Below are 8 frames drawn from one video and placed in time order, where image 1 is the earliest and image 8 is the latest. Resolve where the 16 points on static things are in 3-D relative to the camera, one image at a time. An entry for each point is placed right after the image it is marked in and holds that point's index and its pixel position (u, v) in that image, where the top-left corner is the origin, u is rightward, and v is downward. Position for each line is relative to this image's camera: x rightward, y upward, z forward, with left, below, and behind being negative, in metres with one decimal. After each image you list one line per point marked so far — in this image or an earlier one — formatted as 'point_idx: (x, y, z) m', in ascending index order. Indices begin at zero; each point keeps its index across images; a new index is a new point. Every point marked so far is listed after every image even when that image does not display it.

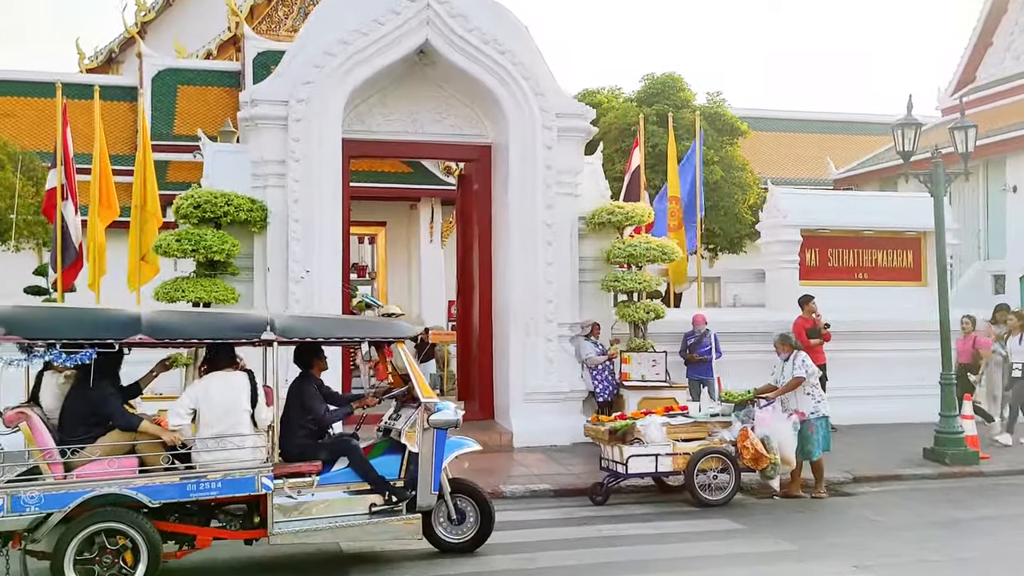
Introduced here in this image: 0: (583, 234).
0: (+0.8, +0.6, +11.4) m
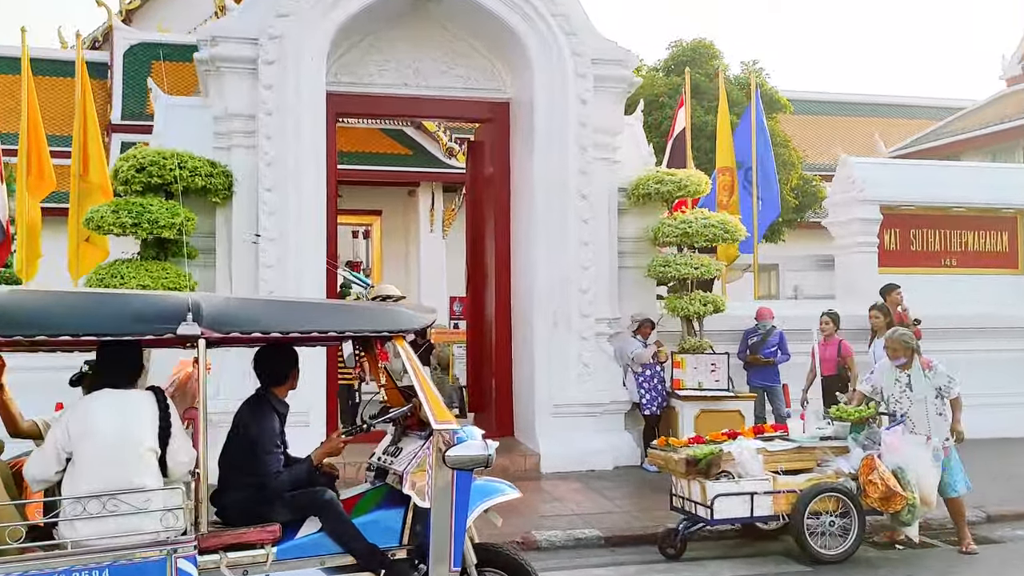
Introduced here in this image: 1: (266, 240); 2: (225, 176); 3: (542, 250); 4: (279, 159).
0: (+1.0, +0.7, +9.3) m
1: (-1.8, +0.4, +8.0) m
2: (-2.2, +0.8, +8.1) m
3: (+0.3, +0.3, +8.8) m
4: (-1.8, +1.0, +8.1) m
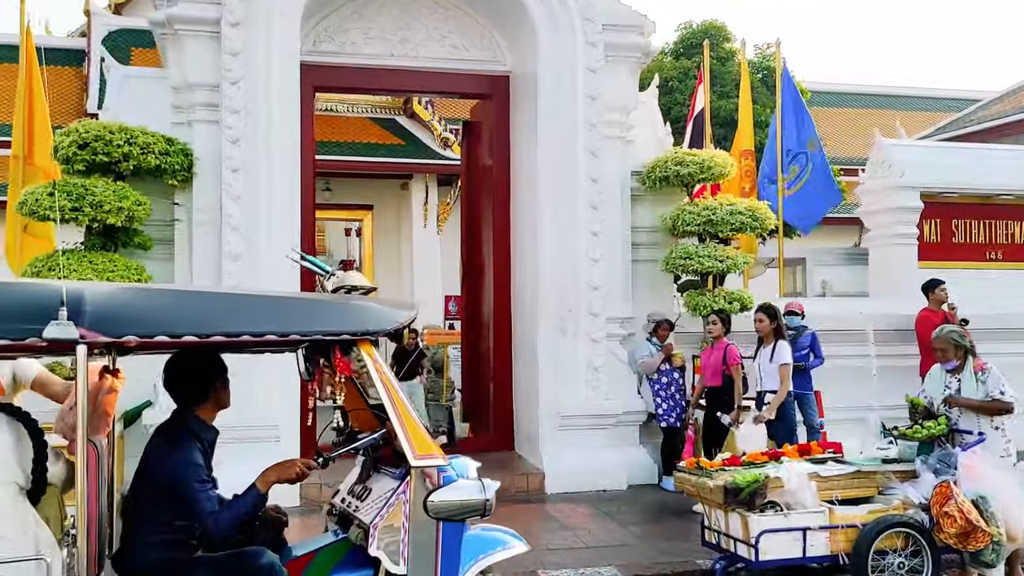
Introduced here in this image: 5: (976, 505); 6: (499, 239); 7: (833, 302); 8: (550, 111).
0: (+1.0, +0.7, +8.3) m
1: (-1.8, +0.4, +7.0) m
2: (-2.2, +0.9, +7.0) m
3: (+0.3, +0.3, +7.7) m
4: (-1.7, +1.0, +7.0) m
5: (+2.2, -1.0, +5.0) m
6: (-0.1, +0.4, +8.5) m
7: (+2.8, -0.1, +9.2) m
8: (+0.3, +1.3, +7.8) m
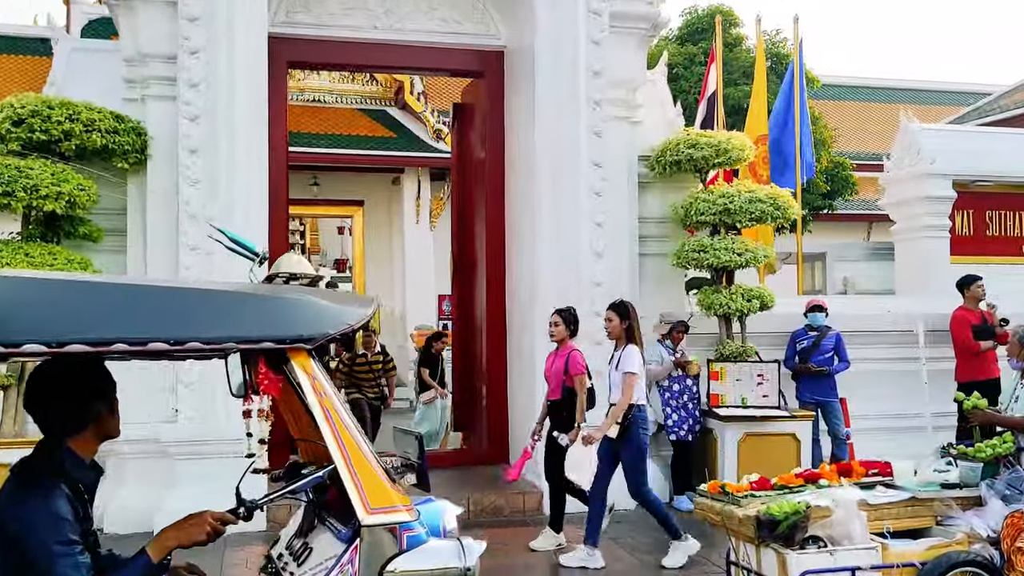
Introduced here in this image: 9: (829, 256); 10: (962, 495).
0: (+0.9, +0.7, +7.5) m
1: (-1.9, +0.4, +6.2) m
2: (-2.2, +0.9, +6.2) m
3: (+0.2, +0.4, +6.9) m
4: (-1.8, +1.0, +6.2) m
5: (+2.1, -1.0, +4.2) m
6: (-0.1, +0.4, +7.7) m
7: (+2.7, -0.1, +8.4) m
8: (+0.2, +1.3, +7.0) m
9: (+4.5, +0.5, +15.2) m
10: (+1.9, -0.9, +4.5) m
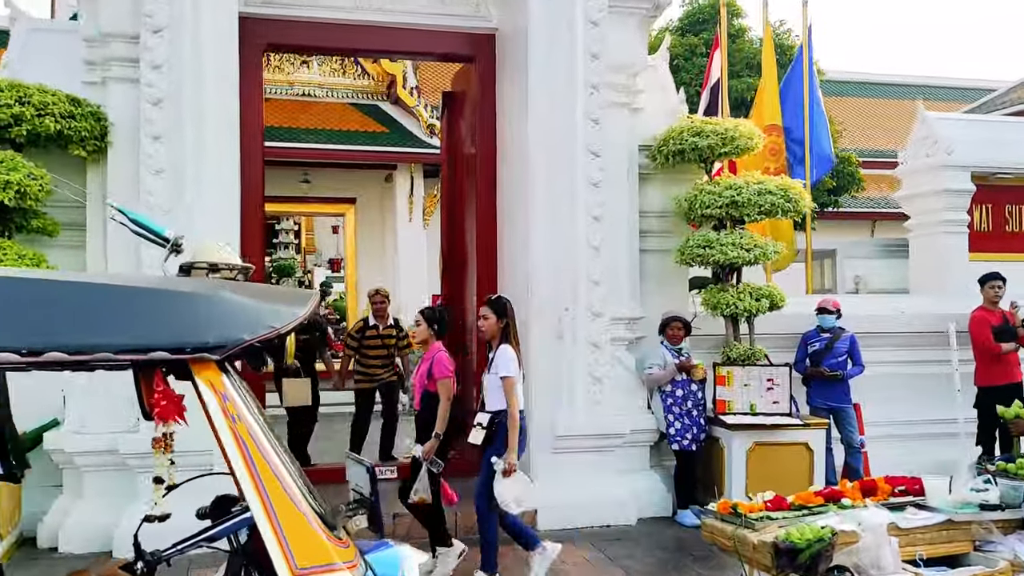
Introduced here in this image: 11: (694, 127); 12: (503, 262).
0: (+0.9, +0.7, +7.0) m
1: (-1.9, +0.4, +5.7) m
2: (-2.2, +0.9, +5.8) m
3: (+0.2, +0.4, +6.5) m
4: (-1.8, +1.0, +5.8) m
5: (+2.1, -1.0, +3.7) m
6: (-0.2, +0.4, +7.2) m
7: (+2.7, -0.1, +7.9) m
8: (+0.2, +1.3, +6.5) m
9: (+4.5, +0.5, +14.7) m
10: (+1.8, -0.8, +4.0) m
11: (+1.1, +1.0, +6.6) m
12: (-0.1, +0.2, +7.1) m
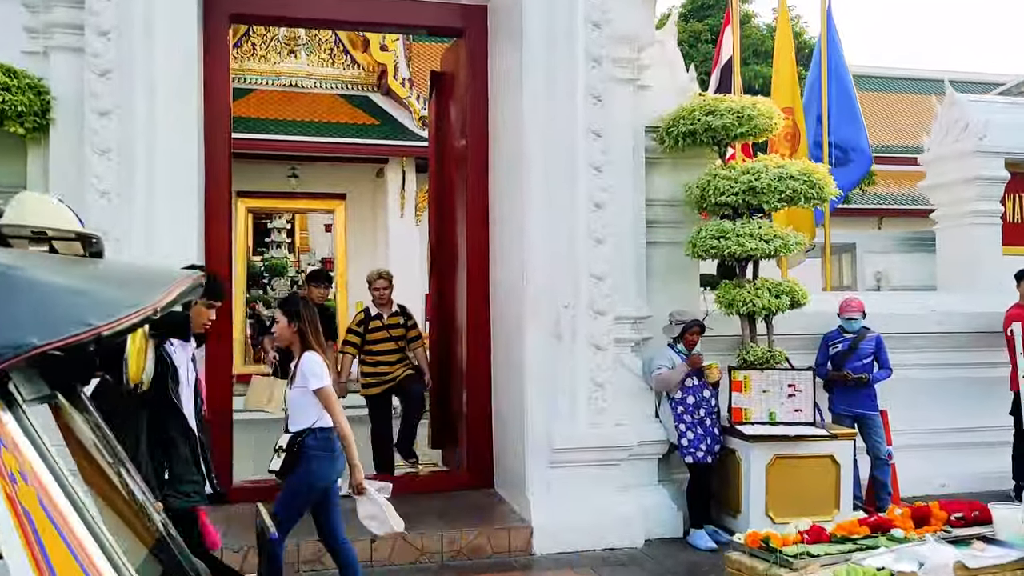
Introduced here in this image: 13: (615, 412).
0: (+0.8, +0.8, +6.4) m
1: (-1.9, +0.4, +5.0) m
2: (-2.3, +0.9, +5.1) m
3: (+0.1, +0.4, +5.8) m
4: (-1.9, +1.1, +5.1) m
5: (+2.1, -1.0, +3.1) m
6: (-0.2, +0.4, +6.5) m
7: (+2.6, -0.1, +7.3) m
8: (+0.2, +1.3, +5.9) m
9: (+4.4, +0.5, +14.1) m
10: (+1.8, -0.8, +3.4) m
11: (+1.1, +1.0, +6.0) m
12: (-0.1, +0.2, +6.4) m
13: (+0.6, -0.7, +5.9) m
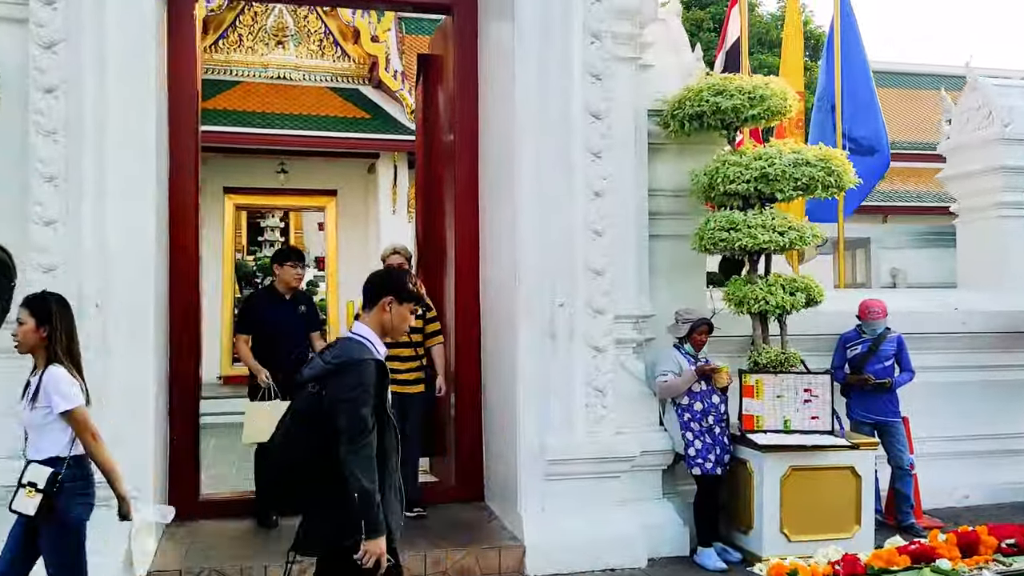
0: (+0.8, +0.8, +5.9) m
1: (-2.0, +0.5, +4.5) m
2: (-2.3, +1.0, +4.6) m
3: (+0.1, +0.4, +5.3) m
4: (-1.9, +1.1, +4.6) m
5: (+2.0, -0.9, +2.6) m
6: (-0.3, +0.5, +6.1) m
7: (+2.6, 0.0, +6.8) m
8: (+0.1, +1.4, +5.4) m
9: (+4.3, +0.5, +13.6) m
10: (+1.8, -0.8, +2.9) m
11: (+1.0, +1.0, +5.5) m
12: (-0.1, +0.2, +6.0) m
13: (+0.5, -0.7, +5.4) m
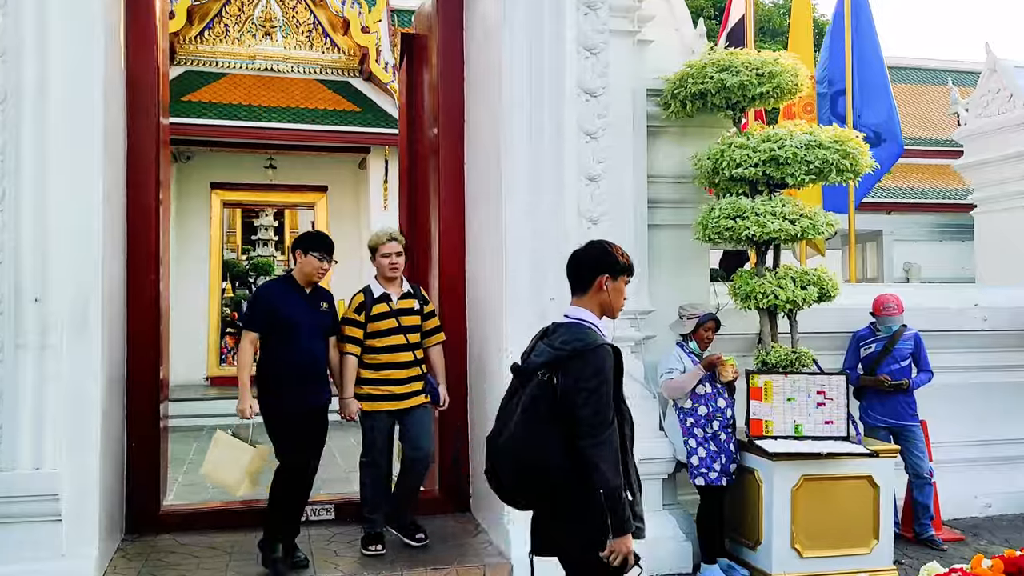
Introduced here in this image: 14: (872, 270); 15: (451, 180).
0: (+0.7, +0.8, +5.5) m
1: (-2.0, +0.5, +4.1) m
2: (-2.4, +1.0, +4.2) m
3: (0.0, +0.5, +4.9) m
4: (-2.0, +1.1, +4.2) m
5: (+2.0, -0.9, +2.2) m
6: (-0.3, +0.5, +5.6) m
7: (+2.5, 0.0, +6.4) m
8: (+0.1, +1.4, +5.0) m
9: (+4.3, +0.5, +13.2) m
10: (+1.7, -0.8, +2.5) m
11: (+1.0, +1.1, +5.1) m
12: (-0.2, +0.2, +5.5) m
13: (+0.5, -0.6, +4.9) m
14: (+5.7, +0.2, +17.4) m
15: (-0.3, +0.6, +5.6) m
